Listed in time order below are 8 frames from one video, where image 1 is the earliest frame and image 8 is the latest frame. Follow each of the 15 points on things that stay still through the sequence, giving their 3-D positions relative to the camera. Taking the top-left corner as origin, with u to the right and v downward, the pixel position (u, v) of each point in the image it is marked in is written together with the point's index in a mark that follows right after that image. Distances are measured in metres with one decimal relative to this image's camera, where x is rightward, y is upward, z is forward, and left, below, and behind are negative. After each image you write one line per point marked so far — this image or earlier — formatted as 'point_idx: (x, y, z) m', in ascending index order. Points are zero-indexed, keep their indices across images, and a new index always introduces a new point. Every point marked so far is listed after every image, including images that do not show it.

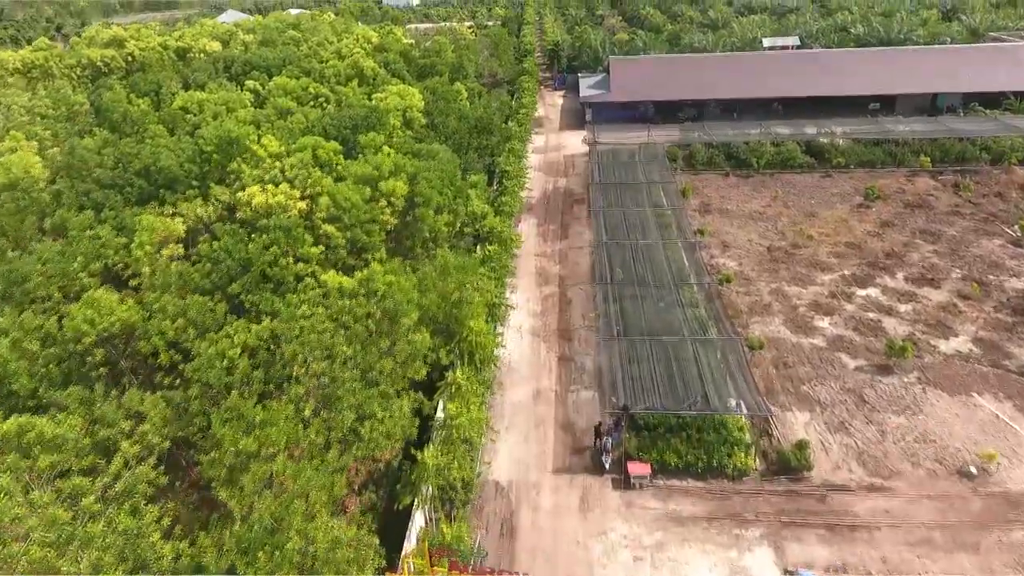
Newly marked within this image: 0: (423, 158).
0: (-2.2, +3.2, +15.6) m
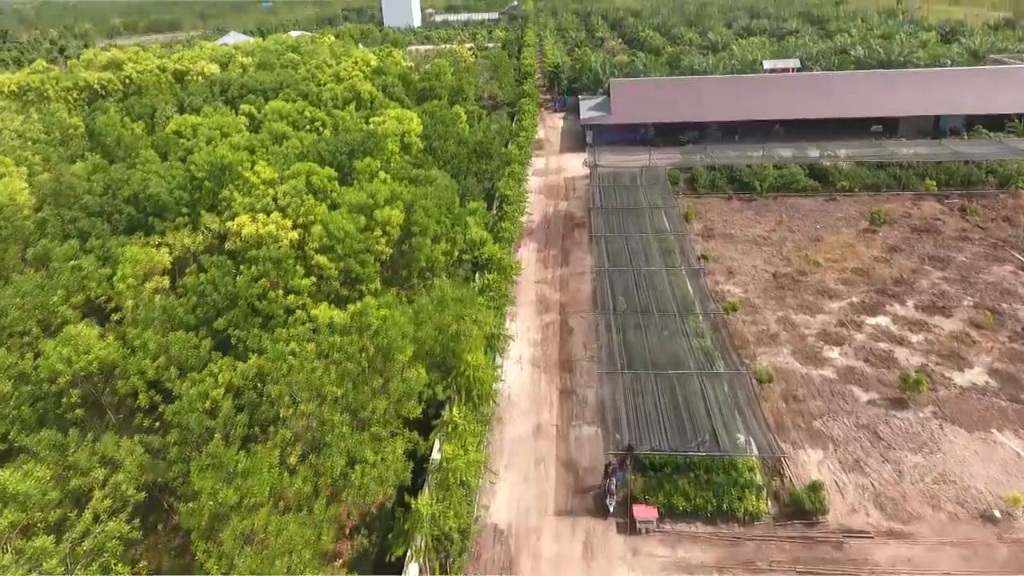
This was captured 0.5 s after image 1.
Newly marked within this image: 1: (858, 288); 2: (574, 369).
0: (-2.2, +2.5, +15.2) m
1: (+10.3, 0.0, +18.8) m
2: (+1.5, -2.0, +15.7) m
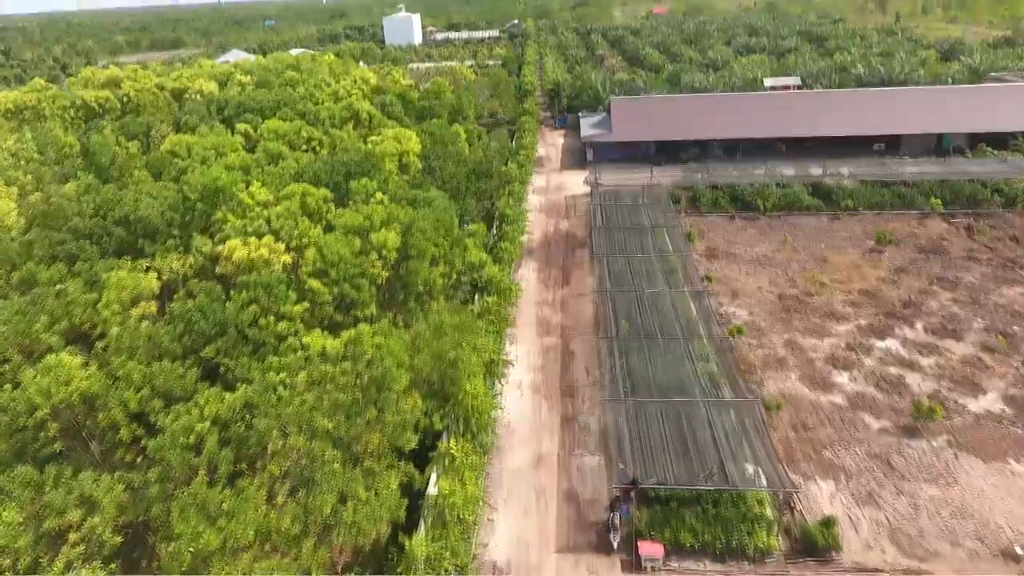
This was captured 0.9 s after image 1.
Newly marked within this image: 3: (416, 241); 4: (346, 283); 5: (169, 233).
0: (-2.2, +1.9, +14.9) m
1: (+10.3, -0.7, +18.4) m
2: (+1.5, -2.6, +15.2) m
3: (-2.0, +1.0, +13.1) m
4: (-3.1, +0.1, +11.6) m
5: (-7.3, +1.2, +13.4) m
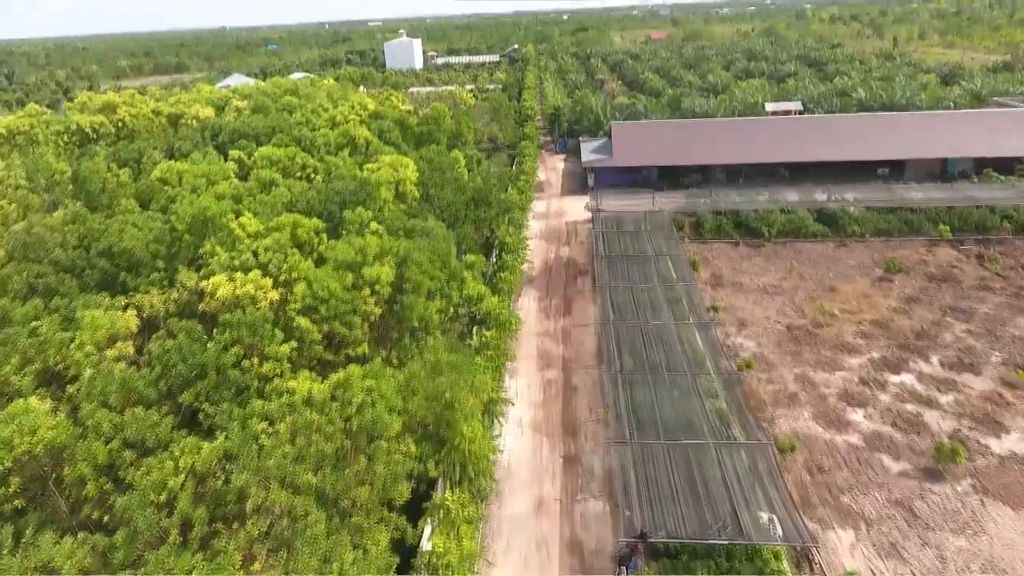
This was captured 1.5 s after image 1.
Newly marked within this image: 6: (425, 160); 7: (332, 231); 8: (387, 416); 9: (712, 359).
0: (-2.2, +1.2, +14.4) m
1: (+10.3, -1.5, +17.8) m
2: (+1.5, -3.4, +14.5) m
3: (-2.0, +0.3, +12.5) m
4: (-3.1, -0.6, +11.0) m
5: (-7.3, +0.4, +12.8) m
6: (-2.8, +4.0, +19.9) m
7: (-4.2, +1.3, +14.5) m
8: (-1.9, -1.9, +9.5) m
9: (+5.1, -1.8, +16.1) m
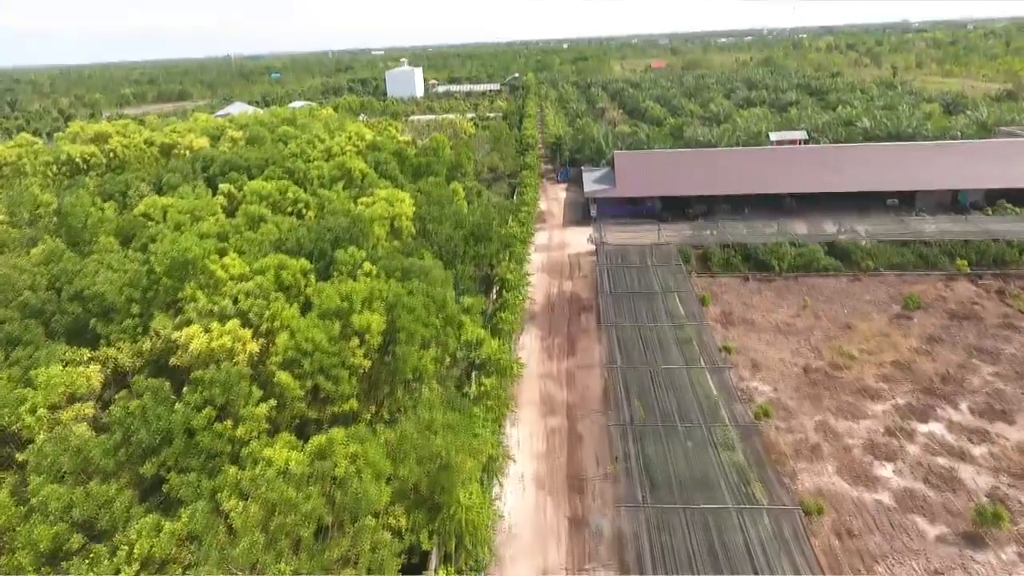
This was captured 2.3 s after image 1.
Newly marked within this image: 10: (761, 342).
0: (-2.2, +0.2, +13.5) m
1: (+10.4, -2.6, +16.8) m
2: (+1.6, -4.3, +13.4) m
3: (-2.0, -0.6, +11.6) m
4: (-3.0, -1.4, +10.1) m
5: (-7.3, -0.4, +11.9) m
6: (-2.7, +2.8, +19.1) m
7: (-4.1, +0.4, +13.6) m
8: (-1.9, -2.7, +8.5) m
9: (+5.2, -2.8, +15.1) m
10: (+7.7, -1.7, +19.4) m
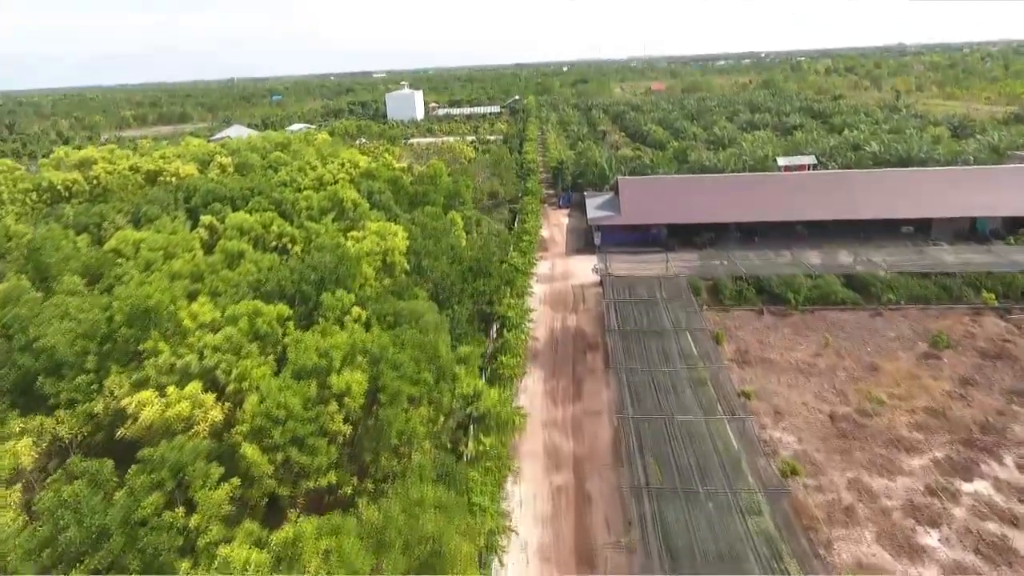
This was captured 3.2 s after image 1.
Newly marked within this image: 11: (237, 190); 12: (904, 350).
0: (-2.2, -0.7, +12.2) m
1: (+10.4, -3.7, +15.4) m
2: (+1.6, -5.2, +12.0) m
3: (-1.9, -1.4, +10.2) m
4: (-3.0, -2.2, +8.7) m
5: (-7.2, -1.3, +10.6) m
6: (-2.7, +1.7, +17.9) m
7: (-4.1, -0.6, +12.3) m
8: (-1.8, -3.4, +7.1) m
9: (+5.2, -3.8, +13.7) m
10: (+7.7, -2.7, +18.0) m
11: (-8.3, +3.0, +18.9) m
12: (+12.3, -1.9, +19.8) m
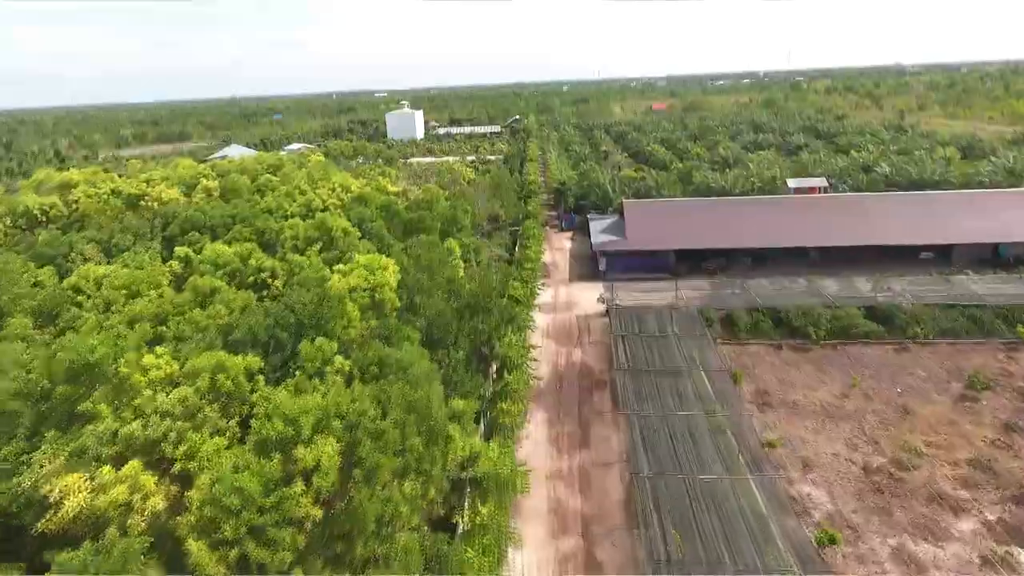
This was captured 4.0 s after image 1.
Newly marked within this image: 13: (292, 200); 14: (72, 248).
0: (-2.1, -1.5, +10.7) m
1: (+10.4, -4.6, +13.8) m
2: (+1.6, -6.0, +10.4) m
3: (-1.9, -2.2, +8.8) m
4: (-3.0, -2.9, +7.2) m
5: (-7.2, -2.1, +9.1) m
6: (-2.6, +0.8, +16.5) m
7: (-4.1, -1.4, +10.9) m
8: (-1.8, -4.1, +5.6) m
9: (+5.2, -4.6, +12.2) m
10: (+7.7, -3.7, +16.5) m
11: (-8.2, +2.0, +17.6) m
12: (+12.3, -2.9, +18.3) m
13: (-6.9, +2.7, +19.6) m
14: (-11.7, +1.1, +16.8) m
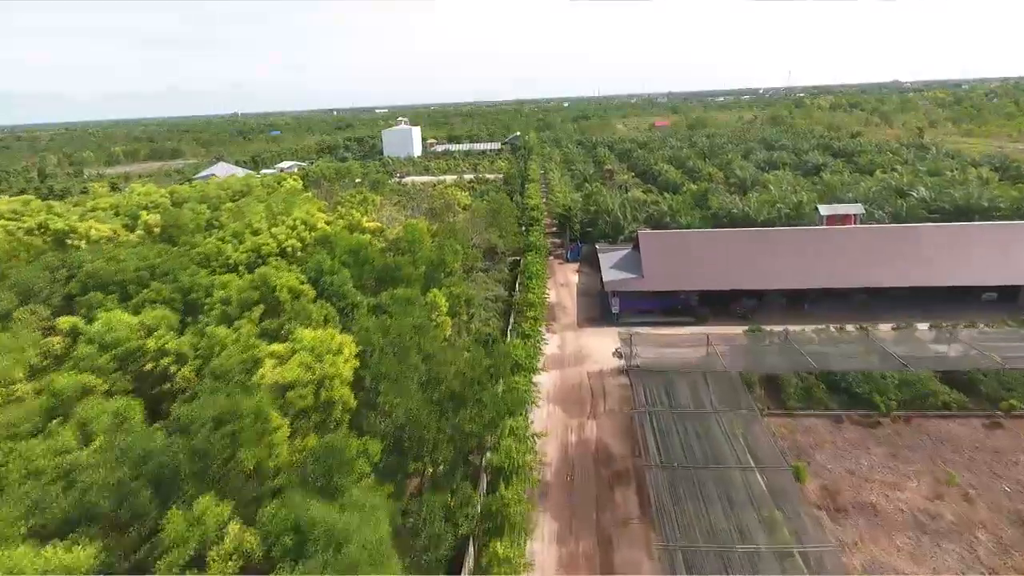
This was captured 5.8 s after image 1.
0: (-2.1, -2.9, +6.7) m
1: (+10.4, -6.1, +9.8) m
2: (+1.6, -7.4, +6.3) m
3: (-1.9, -3.6, +4.8) m
4: (-3.0, -4.2, +3.2) m
5: (-7.2, -3.4, +5.1) m
6: (-2.7, -0.8, +12.6) m
7: (-4.1, -2.8, +6.9) m
8: (-1.8, -5.4, +1.5) m
9: (+5.2, -6.1, +8.1) m
10: (+7.7, -5.3, +12.4) m
11: (-8.3, +0.4, +13.7) m
12: (+12.3, -4.6, +14.2) m
13: (-6.9, +1.1, +15.7) m
14: (-11.8, -0.5, +12.9) m
